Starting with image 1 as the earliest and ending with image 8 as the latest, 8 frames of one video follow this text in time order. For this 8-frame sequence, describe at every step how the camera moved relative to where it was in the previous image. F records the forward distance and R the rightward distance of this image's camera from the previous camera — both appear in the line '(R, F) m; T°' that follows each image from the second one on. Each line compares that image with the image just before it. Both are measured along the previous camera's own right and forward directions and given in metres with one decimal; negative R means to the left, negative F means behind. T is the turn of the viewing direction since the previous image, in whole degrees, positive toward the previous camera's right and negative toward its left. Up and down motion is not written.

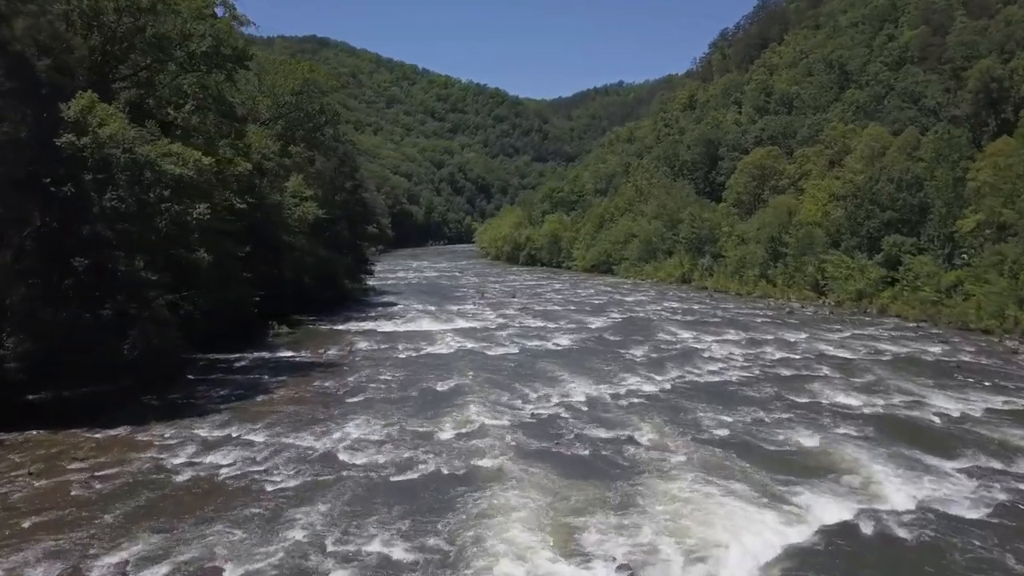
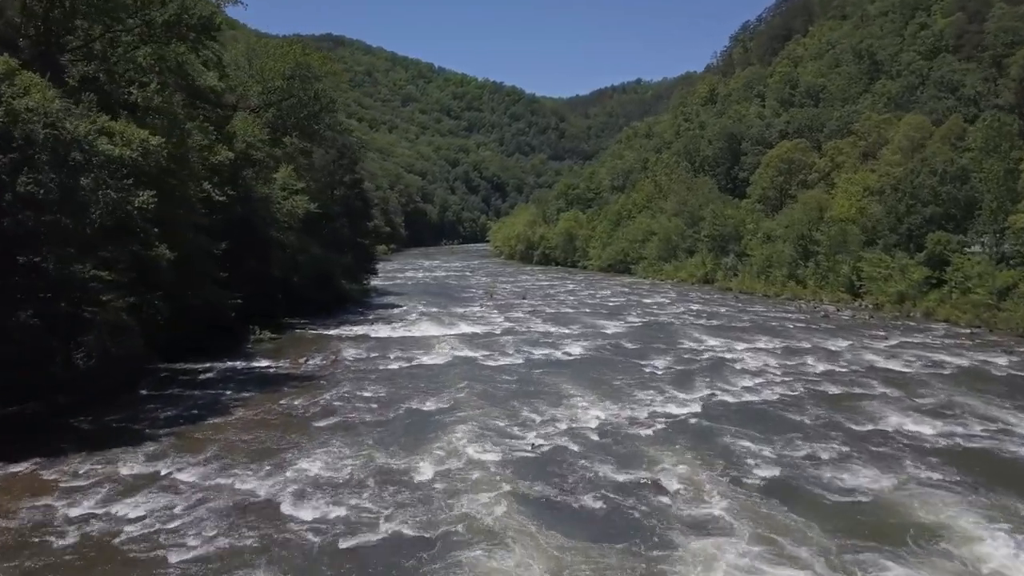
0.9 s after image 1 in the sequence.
(+0.4, +3.2) m; -1°
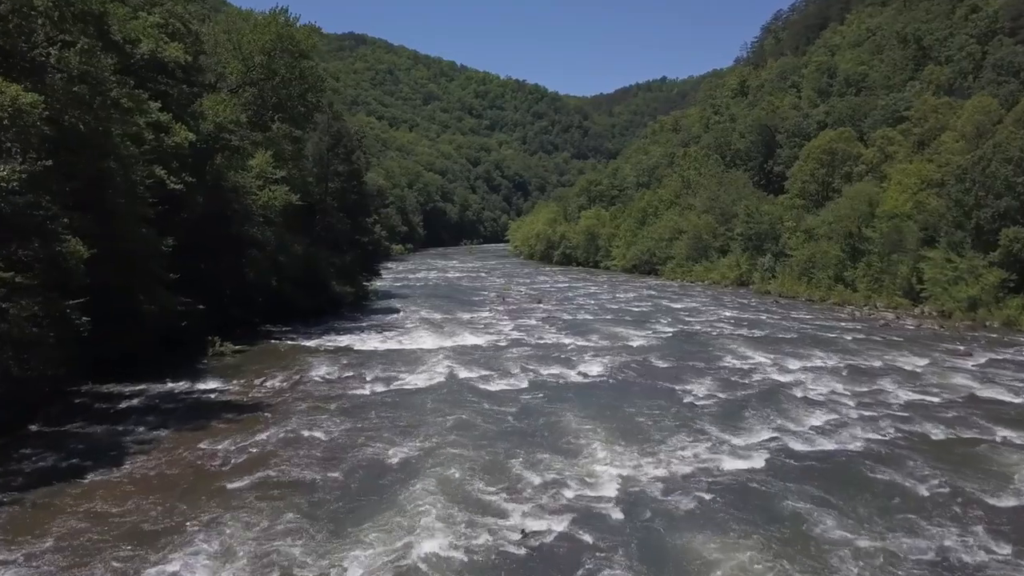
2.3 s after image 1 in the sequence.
(+0.5, +4.7) m; -2°
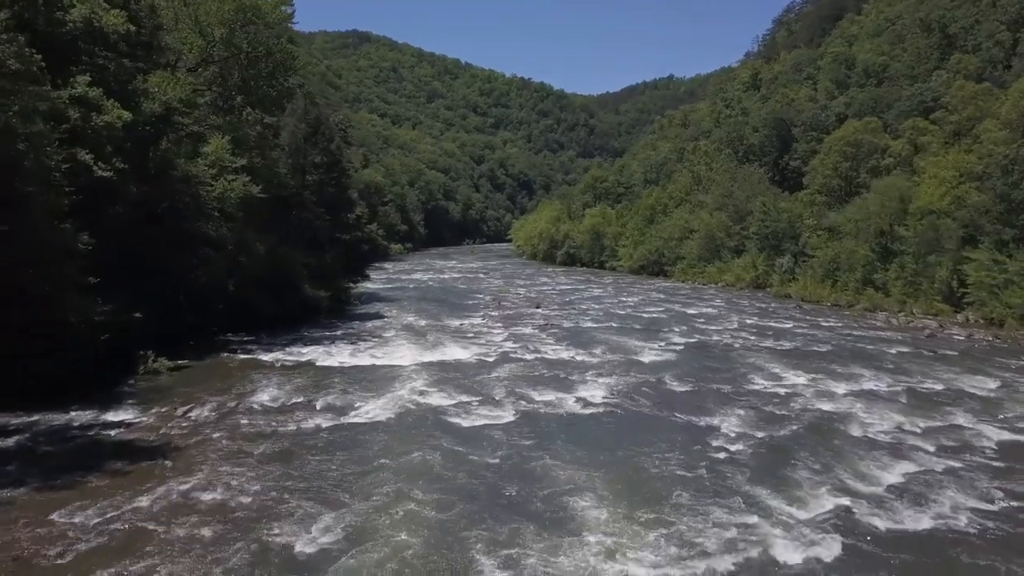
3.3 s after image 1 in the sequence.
(+0.5, +3.9) m; 0°
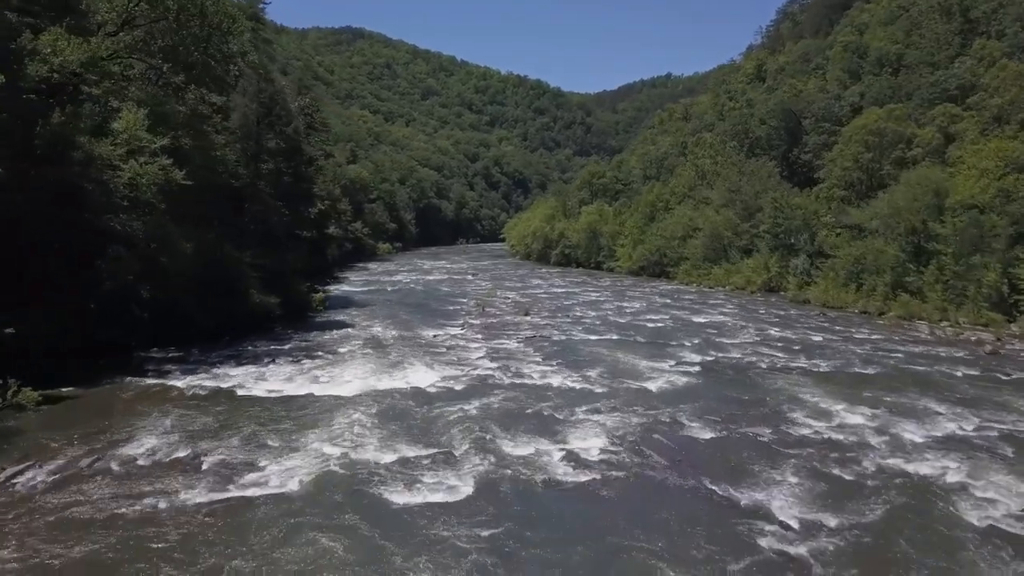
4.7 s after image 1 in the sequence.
(+0.5, +4.7) m; 0°
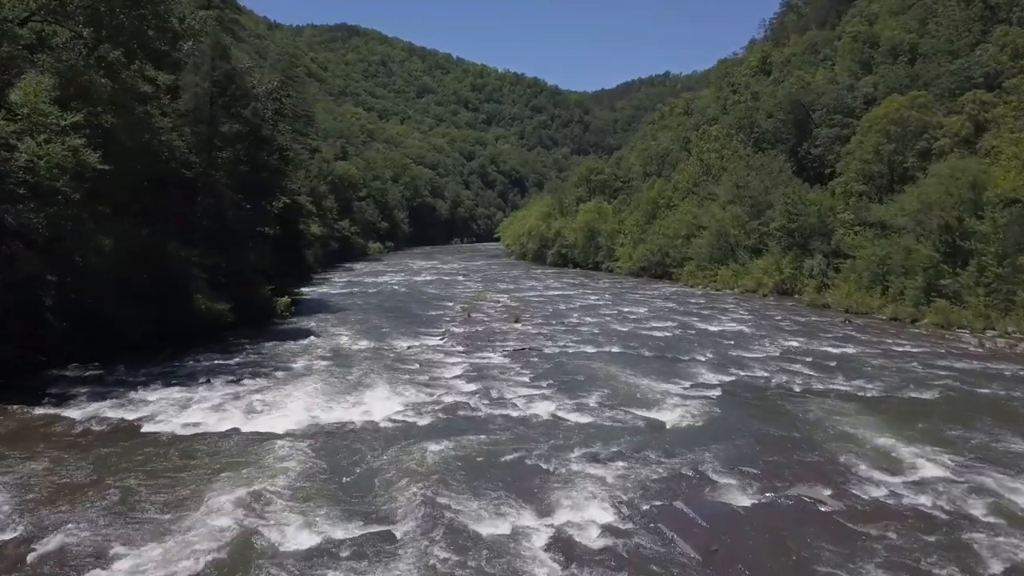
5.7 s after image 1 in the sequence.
(+0.4, +3.7) m; 0°
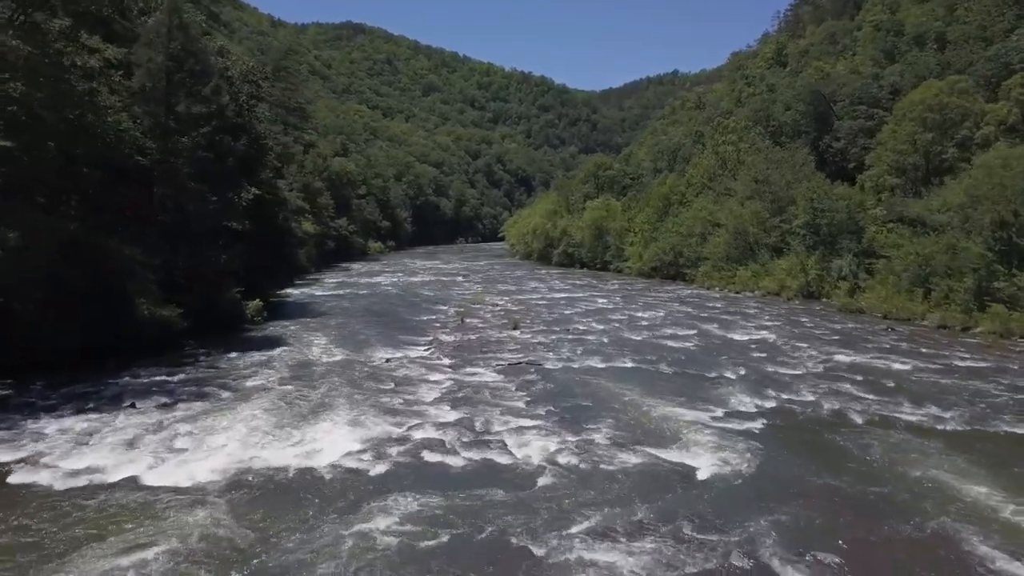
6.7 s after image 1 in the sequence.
(+0.3, +3.5) m; -1°
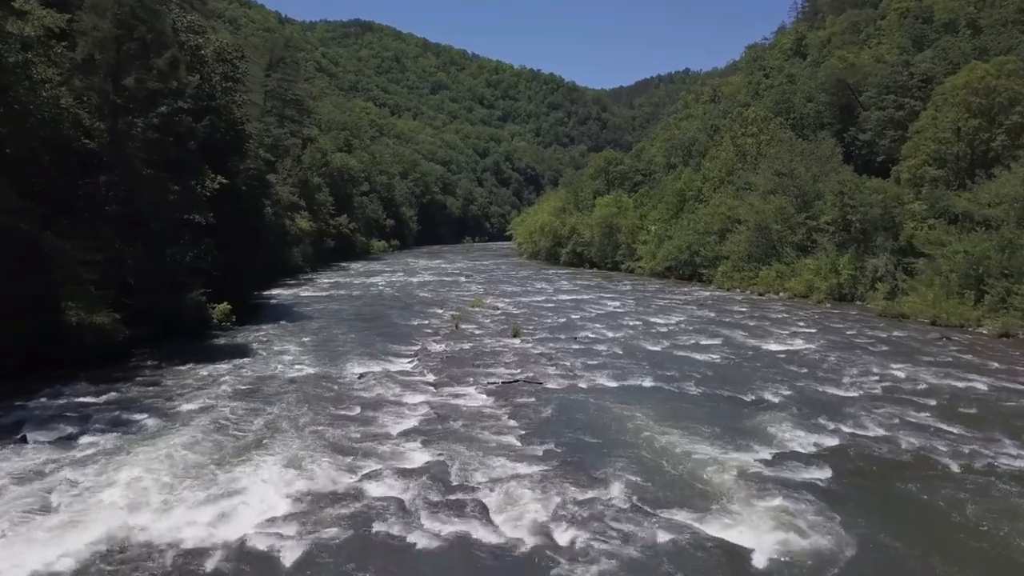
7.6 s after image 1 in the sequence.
(+0.3, +3.3) m; -1°
